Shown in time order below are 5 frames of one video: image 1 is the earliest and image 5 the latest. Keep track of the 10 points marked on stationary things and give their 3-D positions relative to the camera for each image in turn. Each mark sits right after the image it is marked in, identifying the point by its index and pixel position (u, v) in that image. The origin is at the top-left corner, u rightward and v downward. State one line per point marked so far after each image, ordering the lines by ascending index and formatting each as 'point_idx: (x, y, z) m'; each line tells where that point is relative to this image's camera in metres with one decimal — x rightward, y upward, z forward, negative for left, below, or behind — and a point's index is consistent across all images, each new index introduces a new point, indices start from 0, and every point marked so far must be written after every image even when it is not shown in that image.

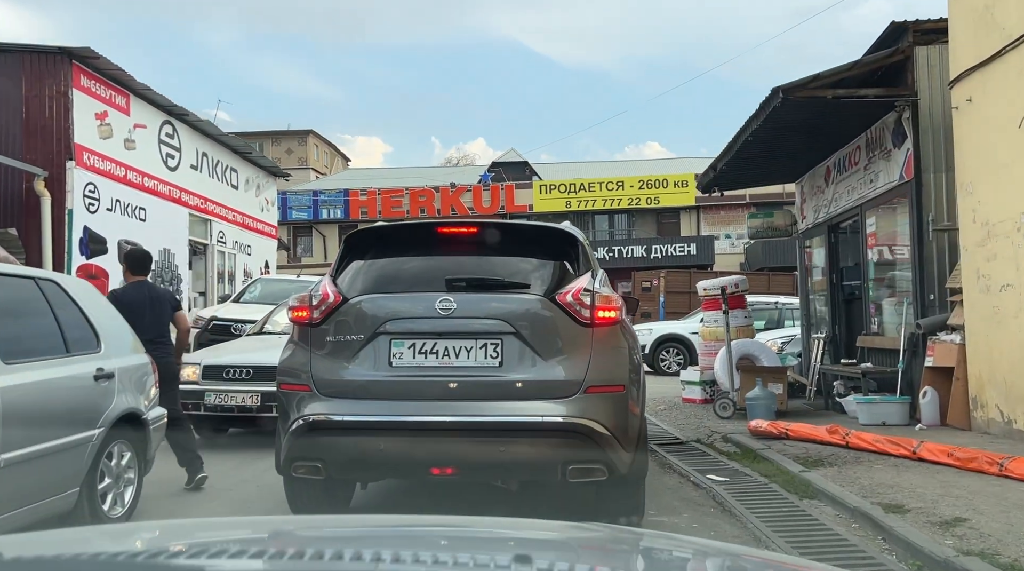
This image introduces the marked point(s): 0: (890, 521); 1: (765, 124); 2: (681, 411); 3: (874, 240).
0: (+2.0, -1.3, +4.5) m
1: (+2.6, +1.7, +8.8) m
2: (+2.2, -1.6, +10.8) m
3: (+4.0, +0.5, +9.3) m
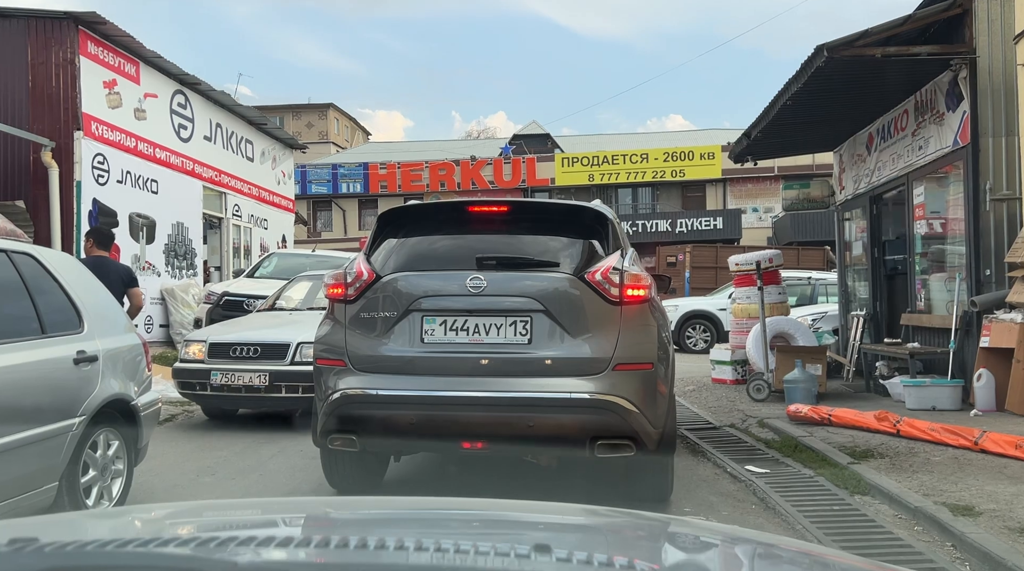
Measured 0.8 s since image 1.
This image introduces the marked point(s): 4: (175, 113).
0: (+2.1, -1.1, +4.0) m
1: (+2.9, +1.9, +8.2) m
2: (+2.4, -1.3, +10.3) m
3: (+4.2, +0.8, +8.7) m
4: (-5.6, +2.9, +14.0) m
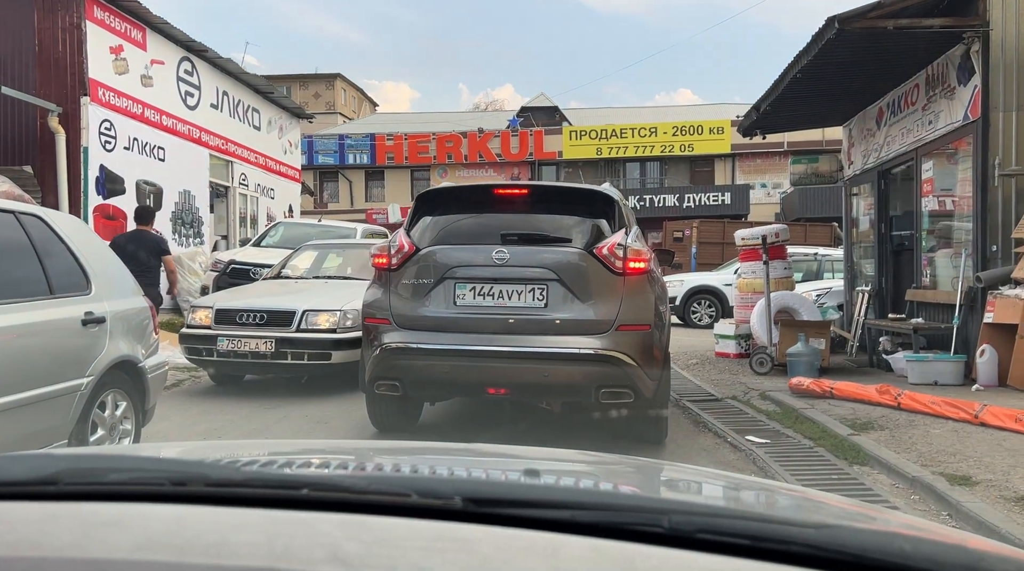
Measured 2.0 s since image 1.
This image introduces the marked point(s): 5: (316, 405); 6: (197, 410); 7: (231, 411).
0: (+2.1, -1.0, +4.1) m
1: (+2.9, +2.2, +8.1) m
2: (+2.5, -1.0, +10.3) m
3: (+4.3, +1.0, +8.7) m
4: (-5.4, +3.4, +13.9) m
5: (-1.6, -1.0, +7.0) m
6: (-2.5, -1.0, +6.7) m
7: (-2.2, -1.0, +6.7) m
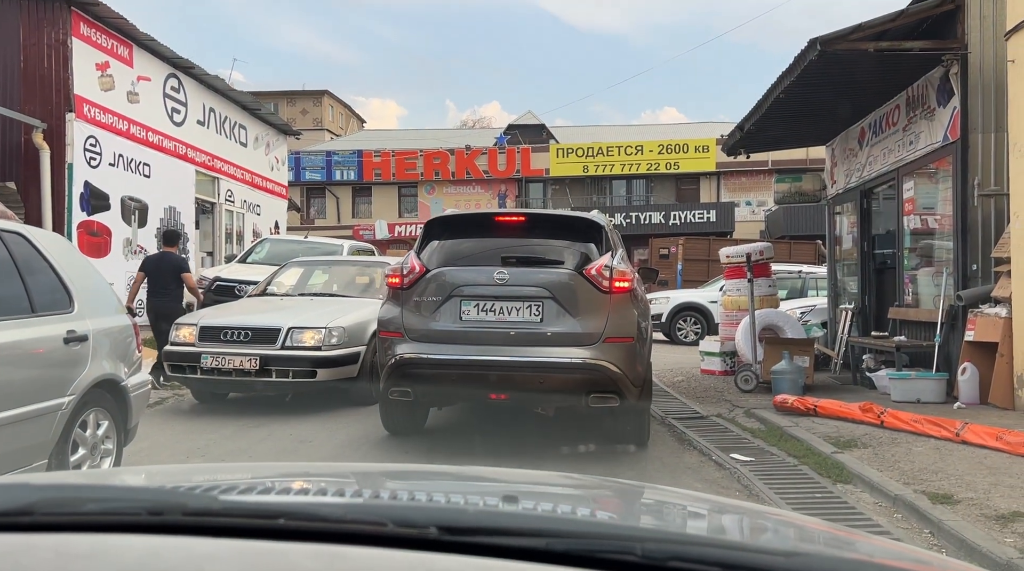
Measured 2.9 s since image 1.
0: (+2.1, -1.1, +4.1) m
1: (+2.8, +2.0, +8.2) m
2: (+2.3, -1.2, +10.3) m
3: (+4.2, +0.8, +8.8) m
4: (-5.7, +3.1, +13.9) m
5: (-1.7, -1.1, +7.0) m
6: (-2.6, -1.1, +6.6) m
7: (-2.3, -1.1, +6.6) m
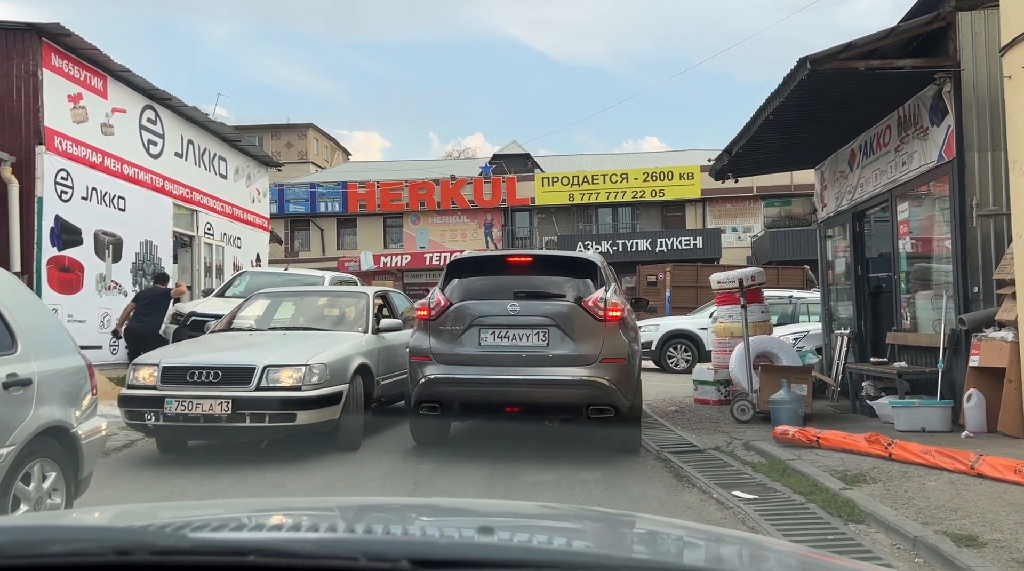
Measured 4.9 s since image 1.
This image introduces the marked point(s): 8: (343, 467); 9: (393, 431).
0: (+2.0, -1.2, +3.8) m
1: (+2.6, +1.8, +8.0) m
2: (+2.2, -1.5, +10.0) m
3: (+4.0, +0.6, +8.6) m
4: (-5.9, +2.5, +13.6) m
5: (-1.8, -1.4, +6.6) m
6: (-2.7, -1.4, +6.2) m
7: (-2.4, -1.4, +6.2) m
8: (-1.4, -1.4, +6.7) m
9: (-1.2, -1.5, +8.8) m
